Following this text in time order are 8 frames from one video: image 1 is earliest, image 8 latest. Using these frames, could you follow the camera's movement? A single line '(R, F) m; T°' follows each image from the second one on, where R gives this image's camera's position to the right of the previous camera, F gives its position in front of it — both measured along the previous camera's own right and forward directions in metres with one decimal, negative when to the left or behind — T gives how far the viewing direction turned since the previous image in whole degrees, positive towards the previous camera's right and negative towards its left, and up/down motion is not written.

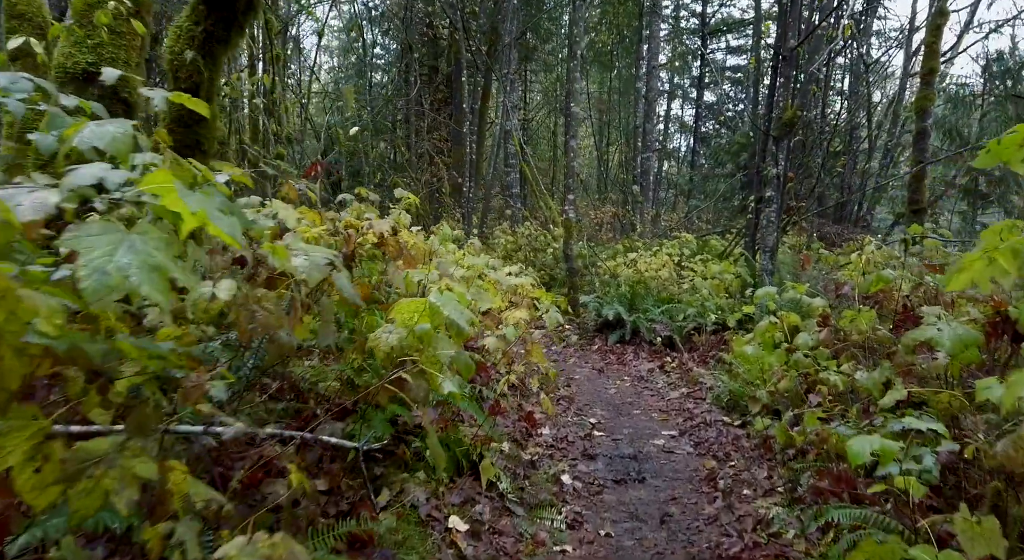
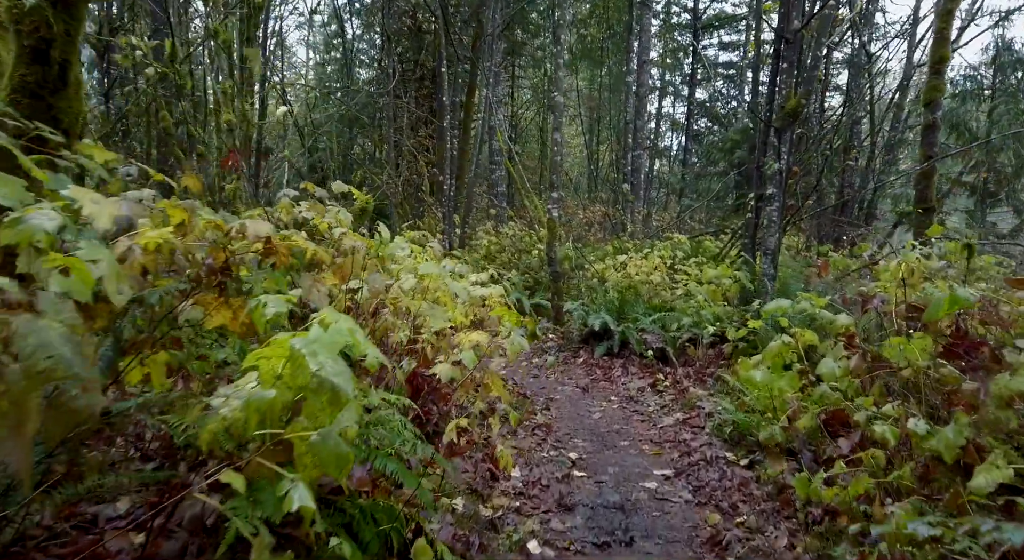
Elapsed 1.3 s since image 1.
(+0.2, +1.0) m; +1°
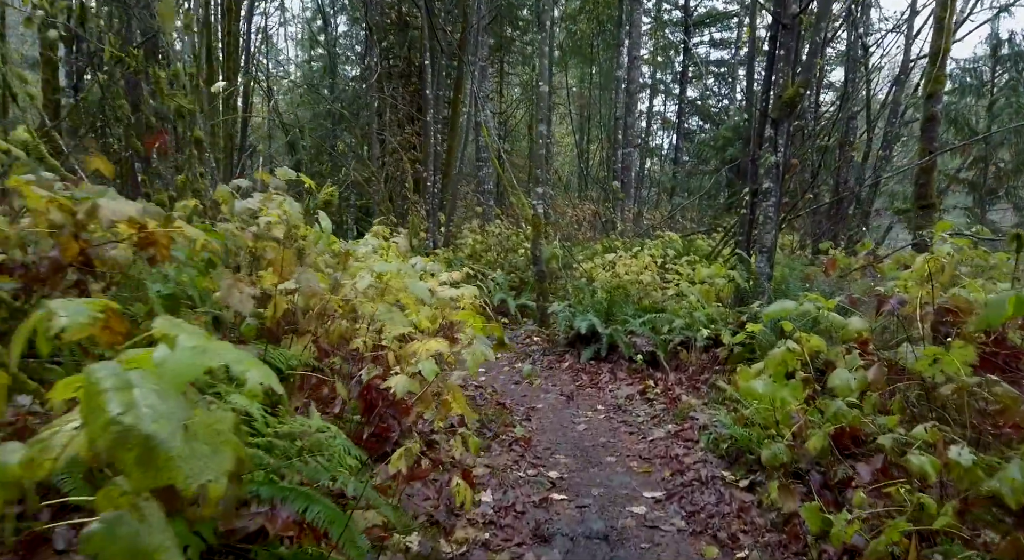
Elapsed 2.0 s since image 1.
(+0.1, +0.6) m; +1°
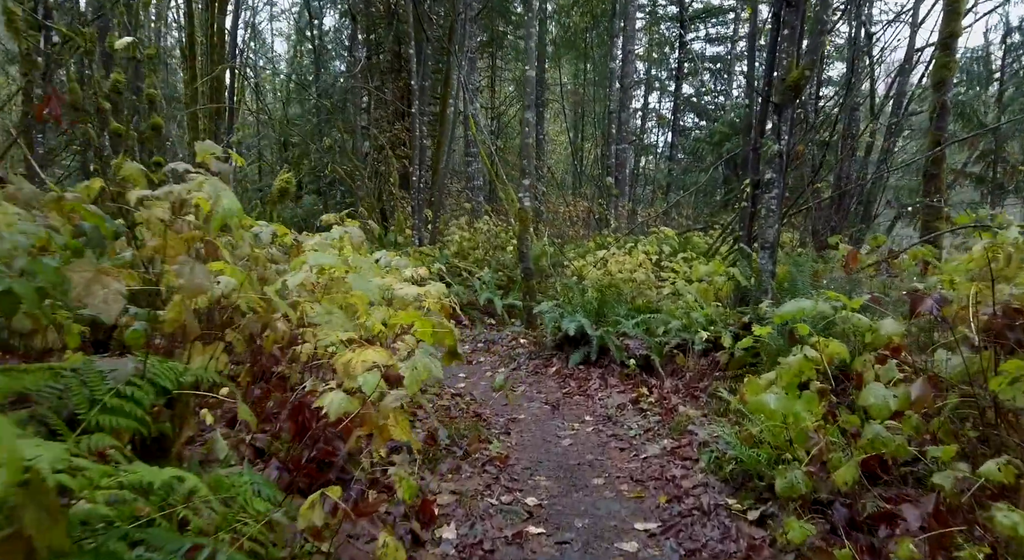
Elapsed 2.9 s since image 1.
(+0.2, +0.7) m; 0°
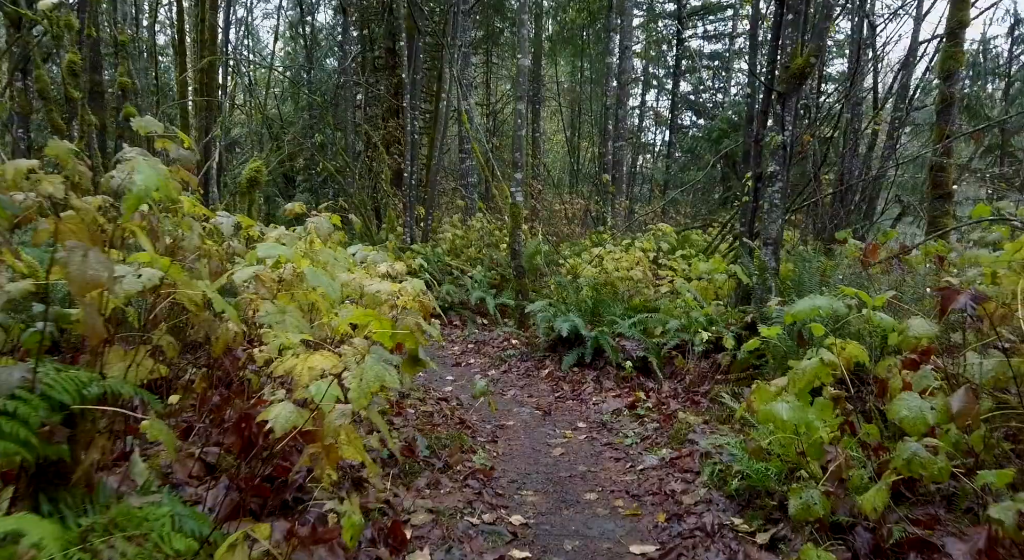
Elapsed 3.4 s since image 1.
(+0.1, +0.4) m; 0°
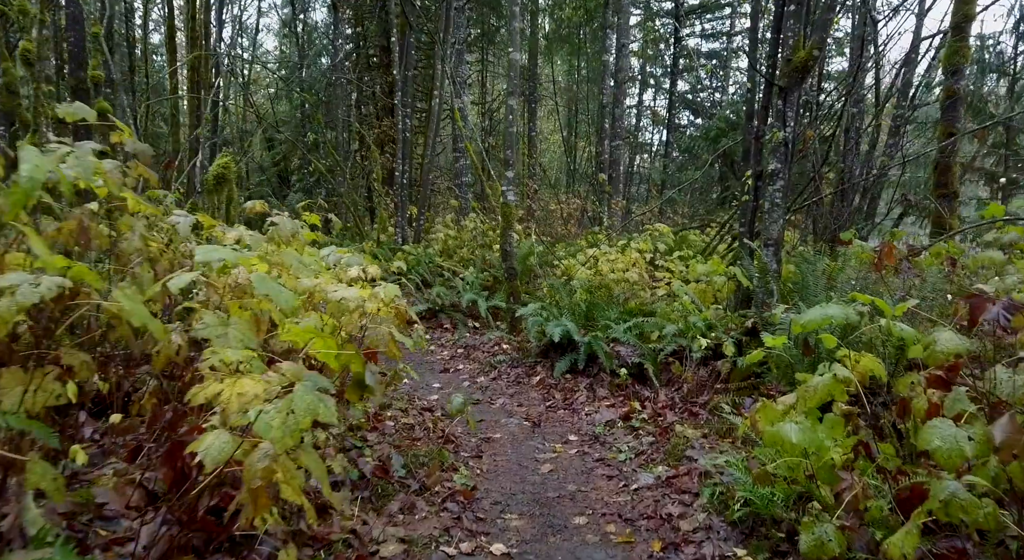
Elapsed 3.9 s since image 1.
(+0.1, +0.4) m; 0°
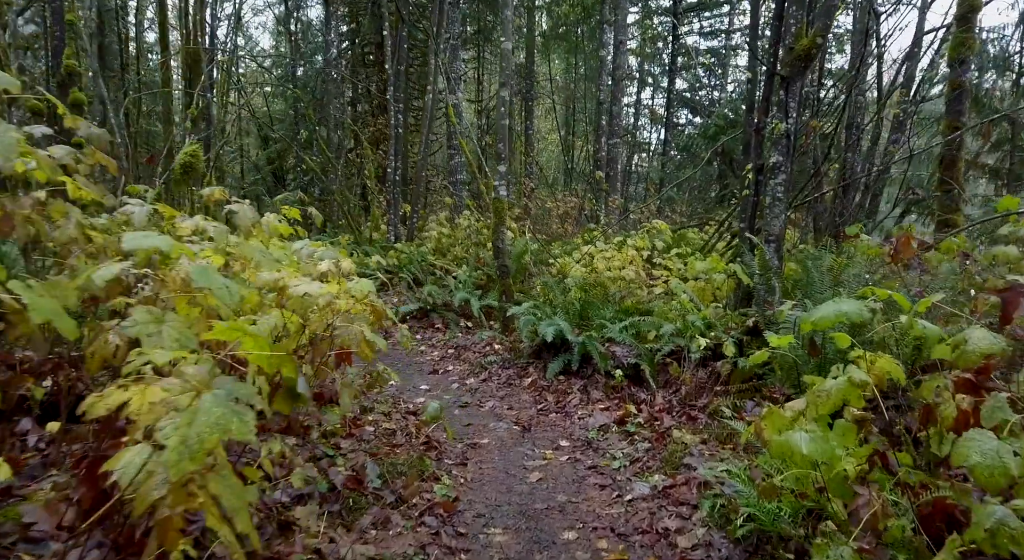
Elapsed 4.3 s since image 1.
(+0.1, +0.3) m; 0°
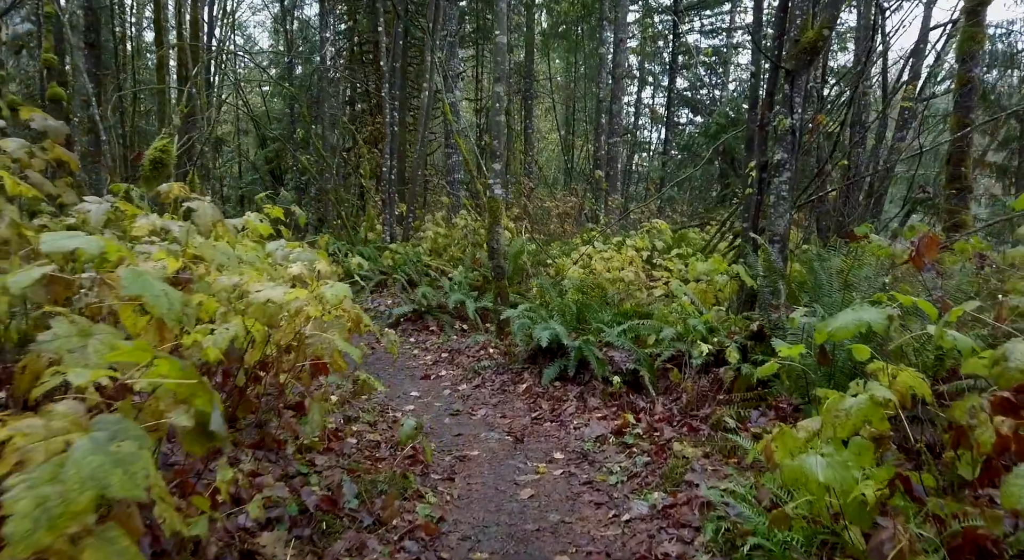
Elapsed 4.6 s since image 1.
(+0.1, +0.3) m; 0°
